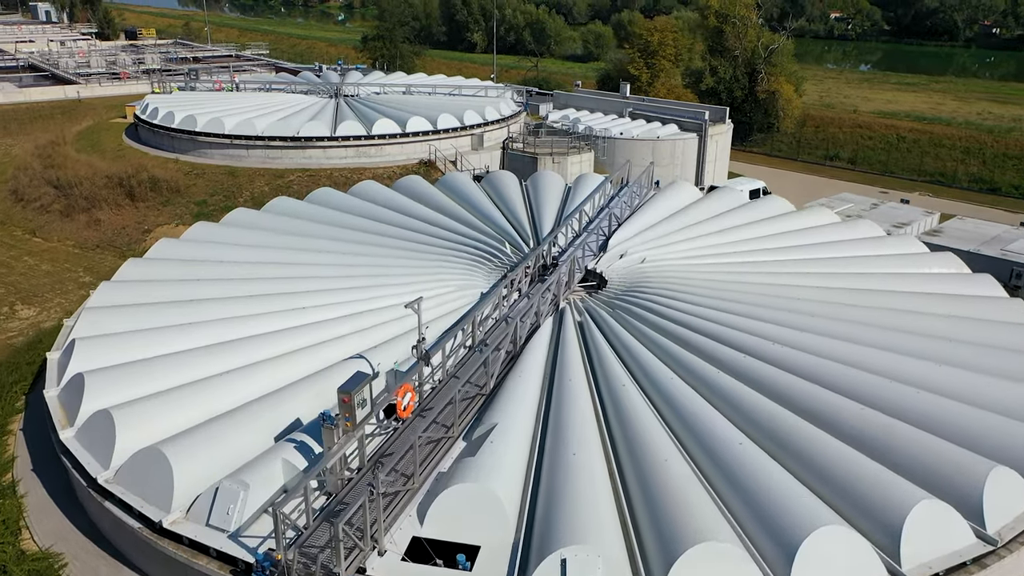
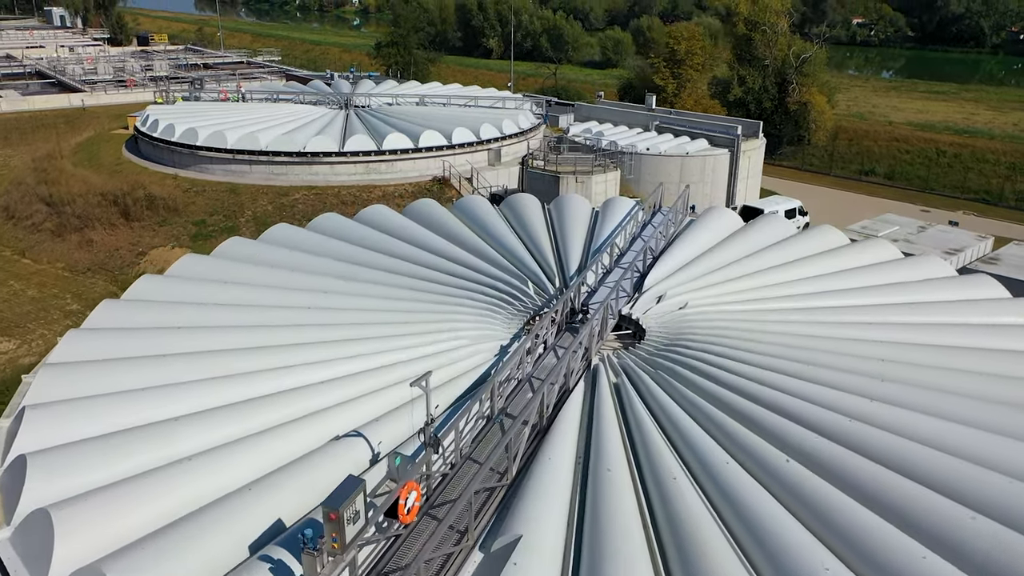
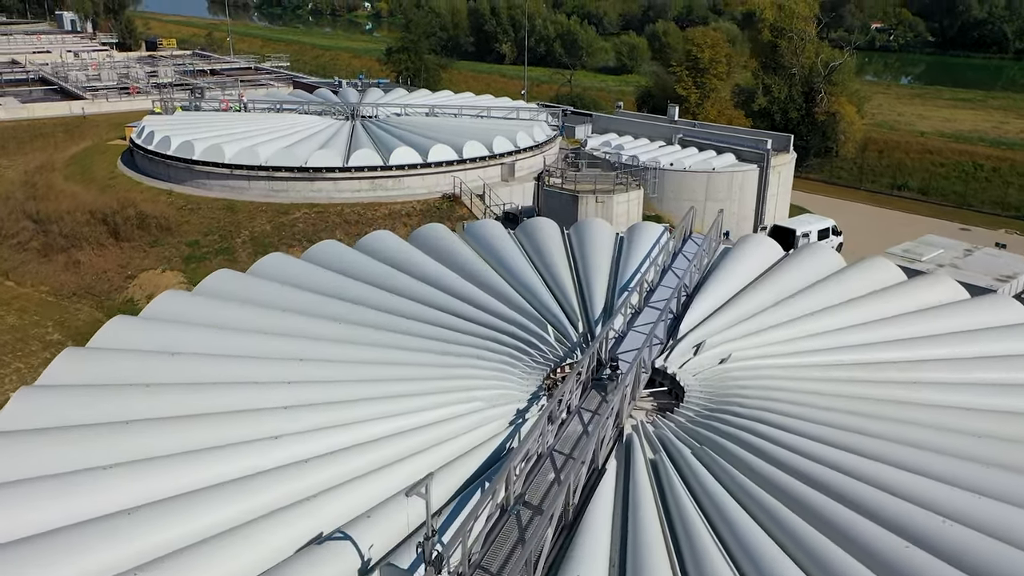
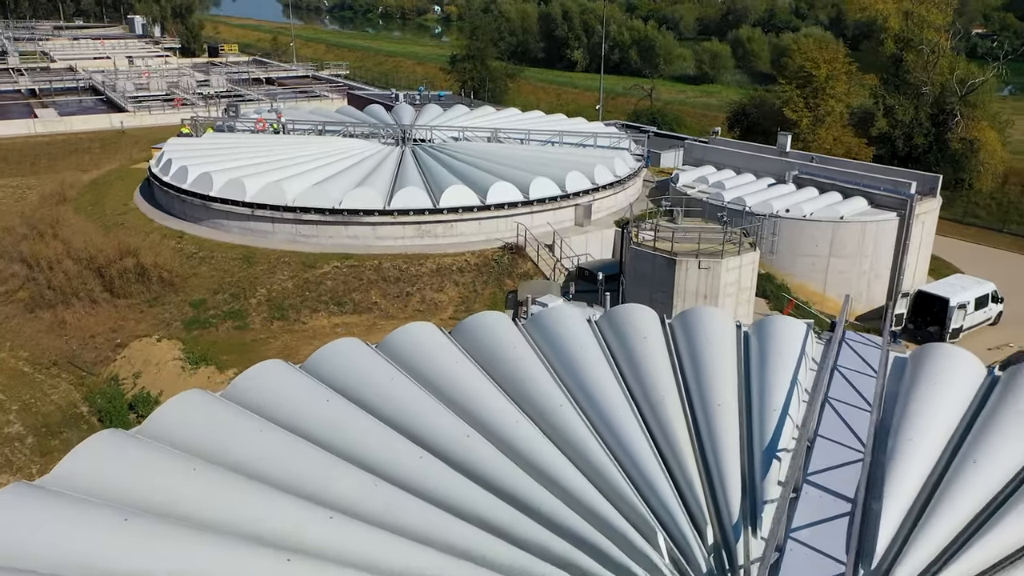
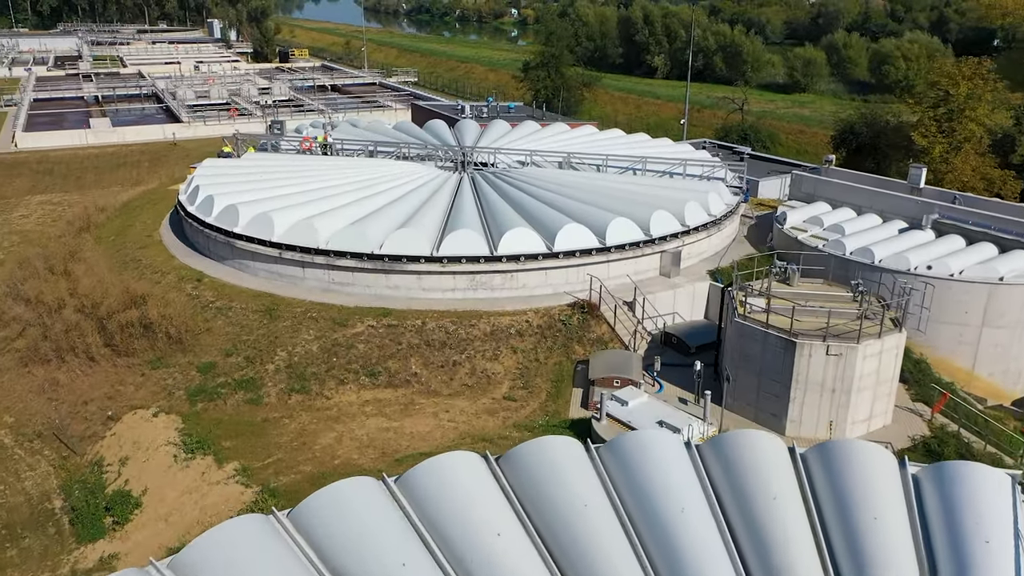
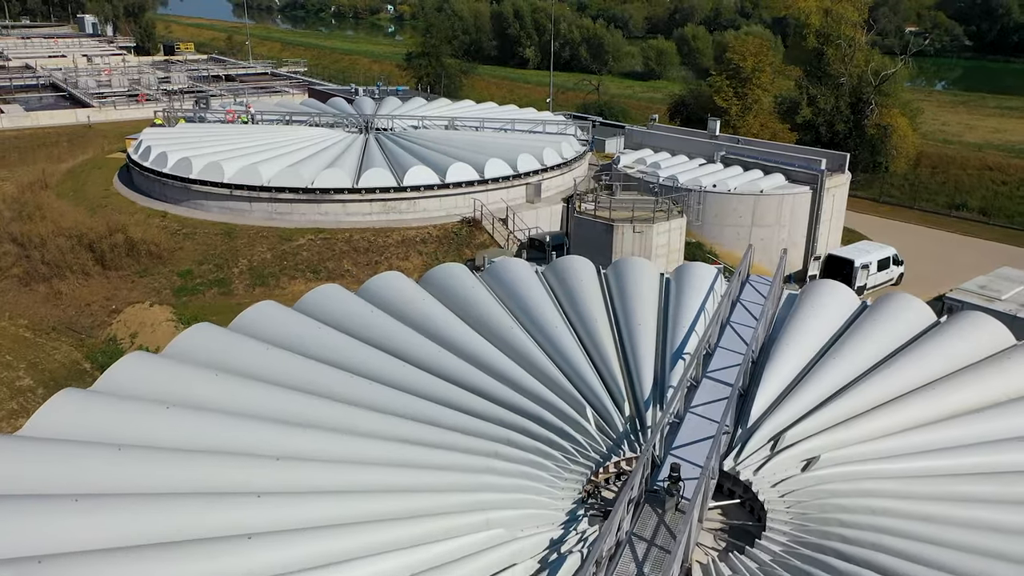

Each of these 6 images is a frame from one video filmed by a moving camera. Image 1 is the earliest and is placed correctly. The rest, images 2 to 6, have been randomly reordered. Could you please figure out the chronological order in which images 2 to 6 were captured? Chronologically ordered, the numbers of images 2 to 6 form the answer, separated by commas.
2, 3, 6, 4, 5
